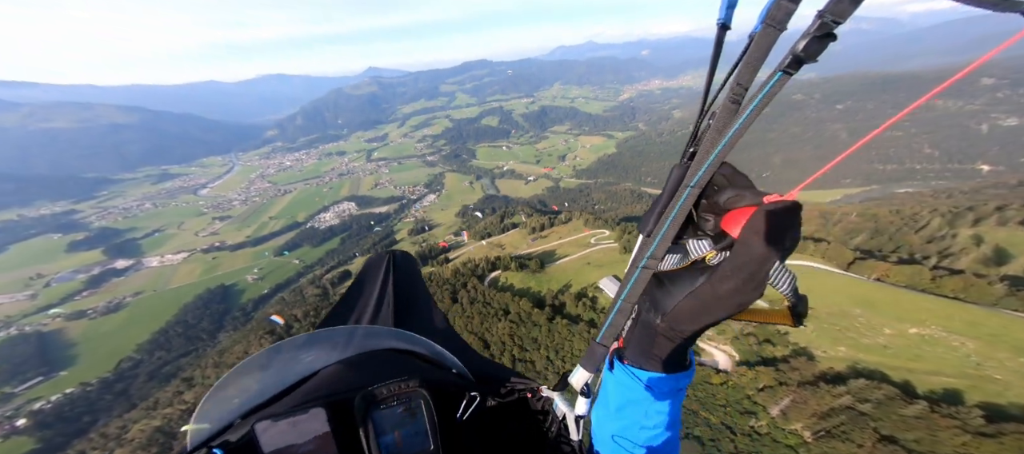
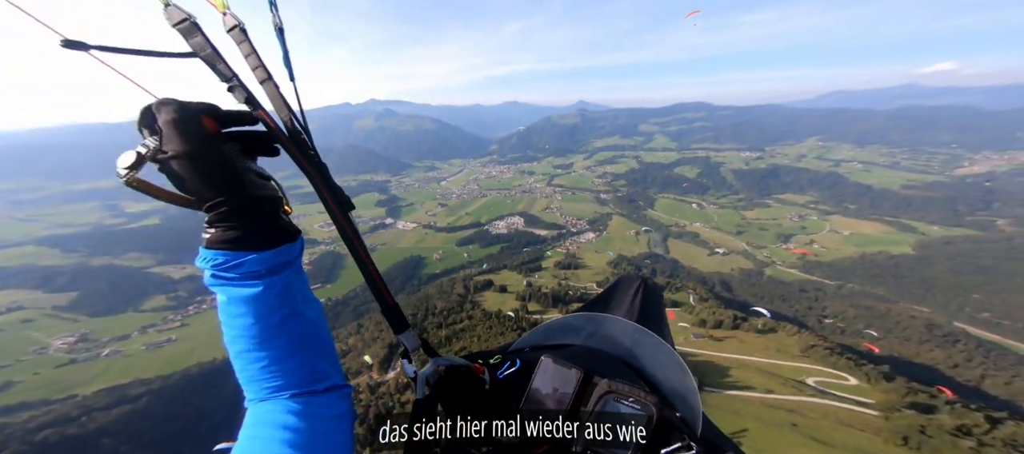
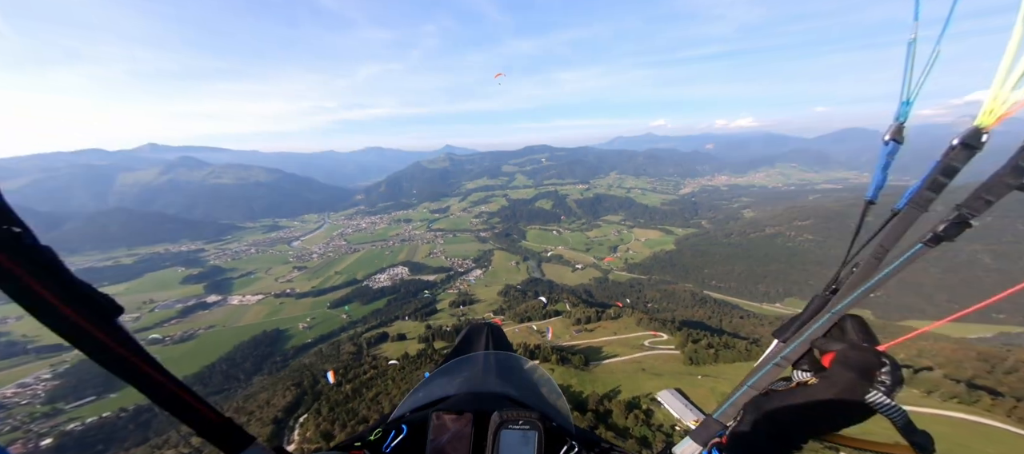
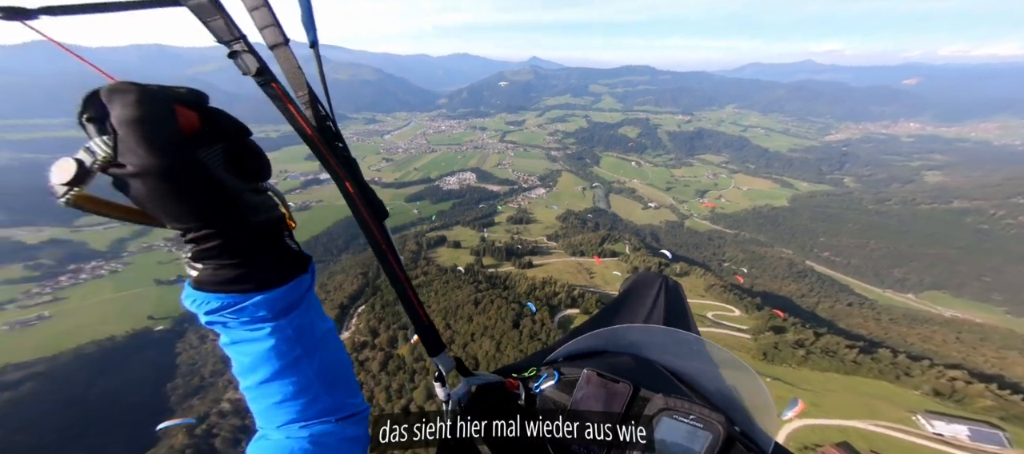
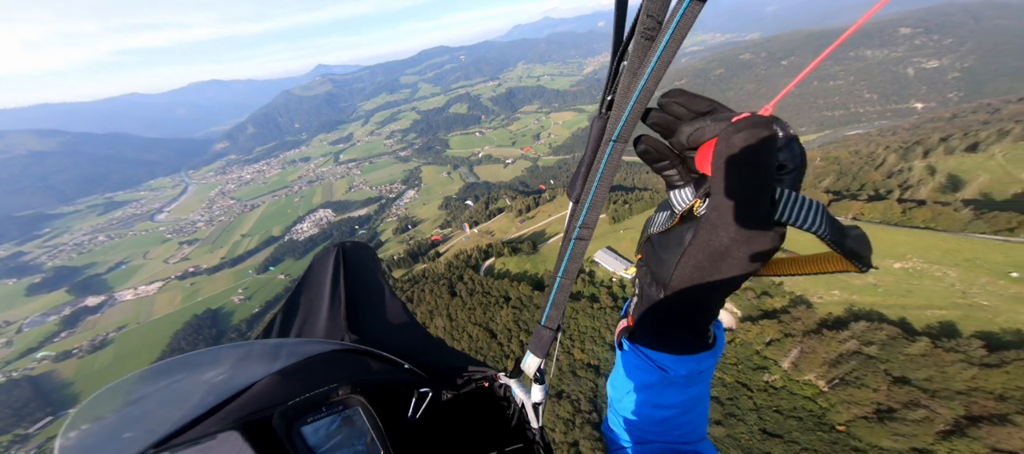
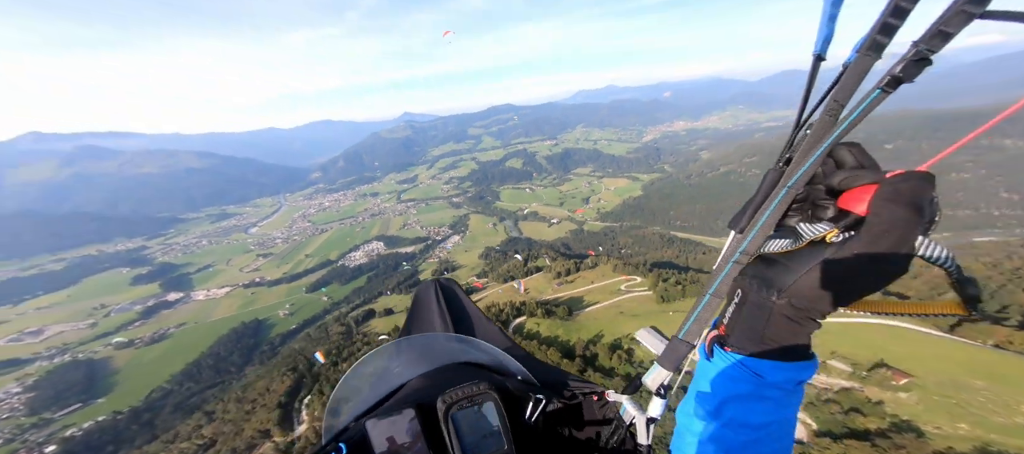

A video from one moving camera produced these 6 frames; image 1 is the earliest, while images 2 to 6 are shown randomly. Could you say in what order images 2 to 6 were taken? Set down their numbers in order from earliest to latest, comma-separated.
5, 6, 3, 4, 2
